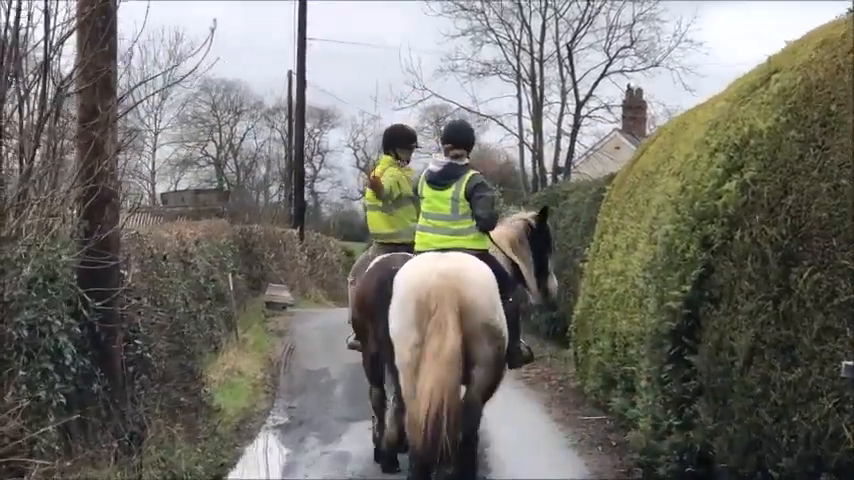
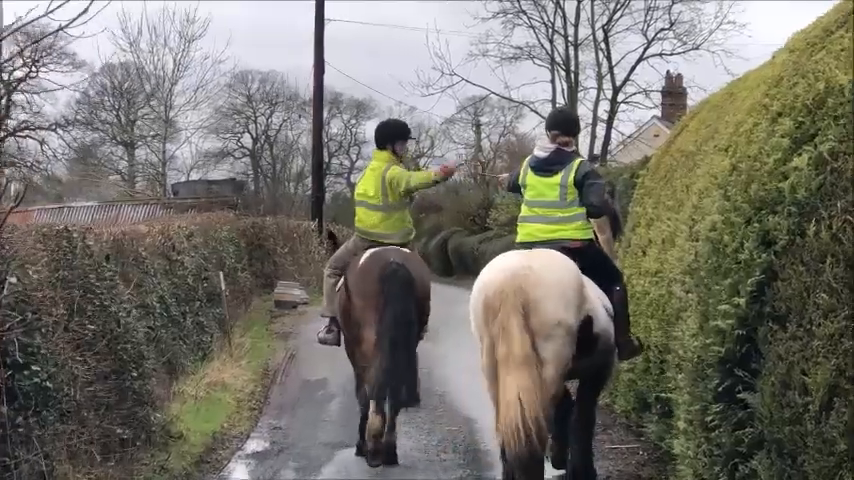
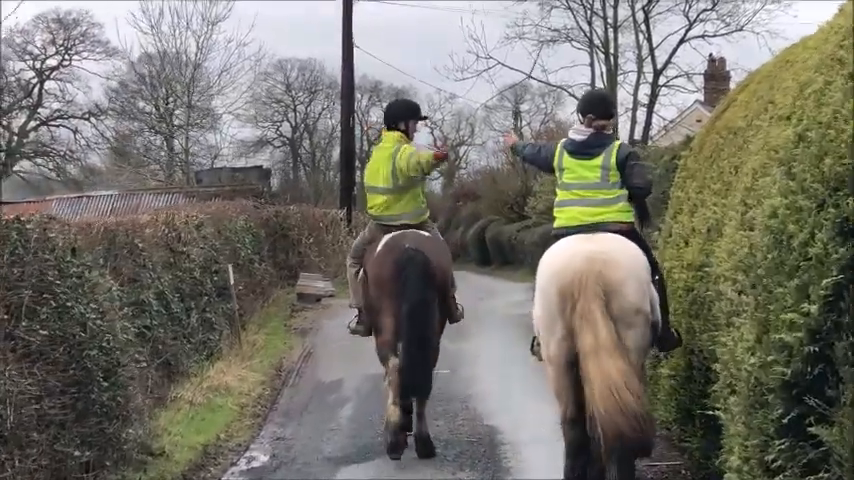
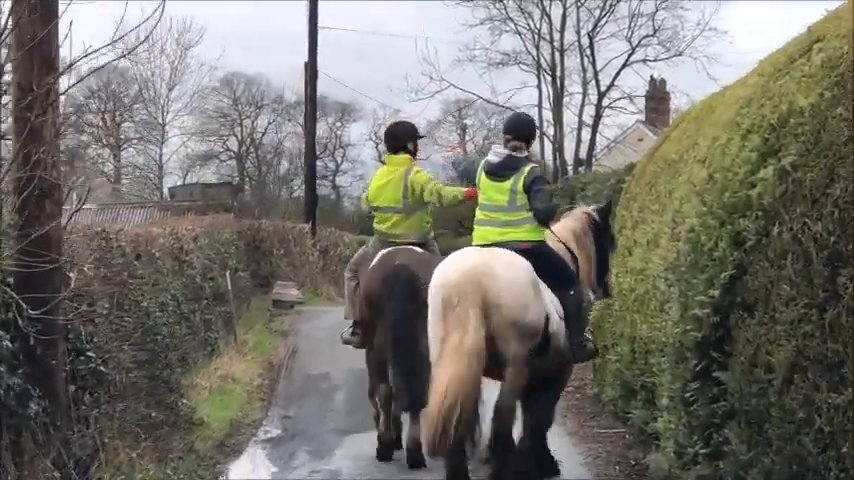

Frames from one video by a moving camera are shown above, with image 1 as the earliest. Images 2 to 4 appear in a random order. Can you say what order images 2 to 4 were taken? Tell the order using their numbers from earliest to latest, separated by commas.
4, 2, 3
